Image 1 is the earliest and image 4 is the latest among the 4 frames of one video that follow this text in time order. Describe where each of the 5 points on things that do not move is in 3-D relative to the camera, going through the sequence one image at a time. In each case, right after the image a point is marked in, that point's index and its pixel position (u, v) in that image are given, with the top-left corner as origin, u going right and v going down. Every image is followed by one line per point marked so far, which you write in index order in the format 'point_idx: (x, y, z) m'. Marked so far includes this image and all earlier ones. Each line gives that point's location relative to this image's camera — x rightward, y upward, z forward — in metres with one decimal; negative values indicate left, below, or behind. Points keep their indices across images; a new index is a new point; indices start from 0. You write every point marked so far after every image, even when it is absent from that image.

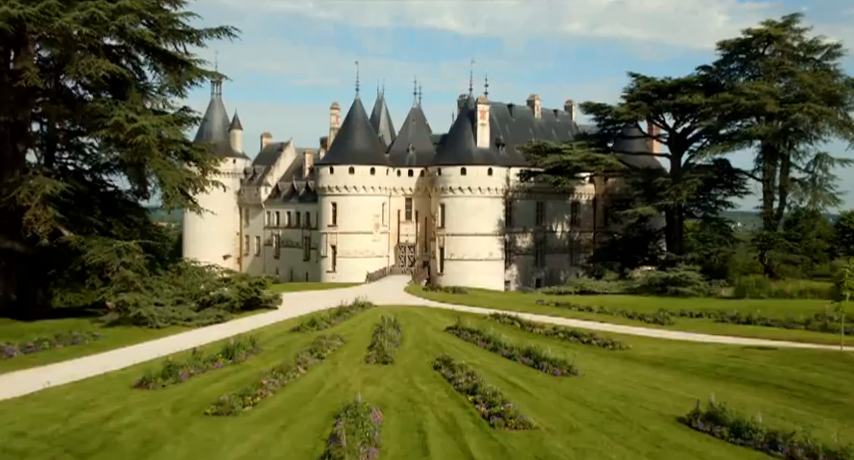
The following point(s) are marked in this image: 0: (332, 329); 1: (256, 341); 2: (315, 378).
0: (-2.6, -2.7, +19.8) m
1: (-3.9, -2.5, +16.8) m
2: (-2.1, -2.8, +13.8) m
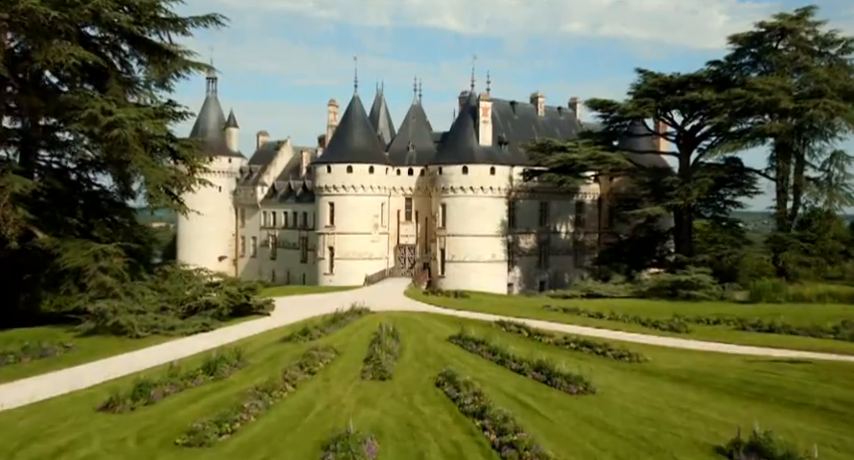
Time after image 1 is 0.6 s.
0: (-2.5, -2.7, +18.4) m
1: (-3.9, -2.6, +15.4) m
2: (-2.1, -2.8, +12.4) m
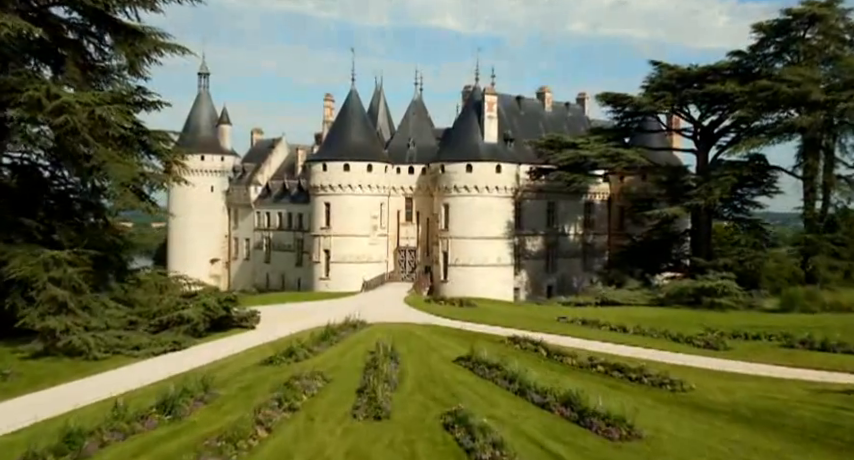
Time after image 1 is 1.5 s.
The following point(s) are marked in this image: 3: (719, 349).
0: (-2.4, -2.8, +15.8) m
1: (-3.8, -2.7, +12.8) m
2: (-2.0, -2.9, +9.9) m
3: (+7.4, -3.0, +18.7) m
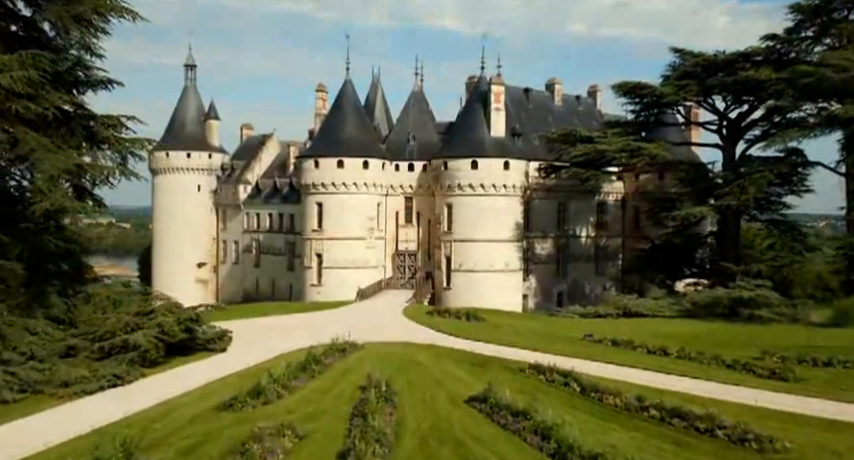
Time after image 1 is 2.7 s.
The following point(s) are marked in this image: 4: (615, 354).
0: (-2.4, -2.9, +12.4) m
1: (-3.7, -2.8, +9.4) m
2: (-1.9, -3.0, +6.4) m
3: (+7.5, -3.1, +15.3) m
4: (+4.7, -3.0, +18.3) m
